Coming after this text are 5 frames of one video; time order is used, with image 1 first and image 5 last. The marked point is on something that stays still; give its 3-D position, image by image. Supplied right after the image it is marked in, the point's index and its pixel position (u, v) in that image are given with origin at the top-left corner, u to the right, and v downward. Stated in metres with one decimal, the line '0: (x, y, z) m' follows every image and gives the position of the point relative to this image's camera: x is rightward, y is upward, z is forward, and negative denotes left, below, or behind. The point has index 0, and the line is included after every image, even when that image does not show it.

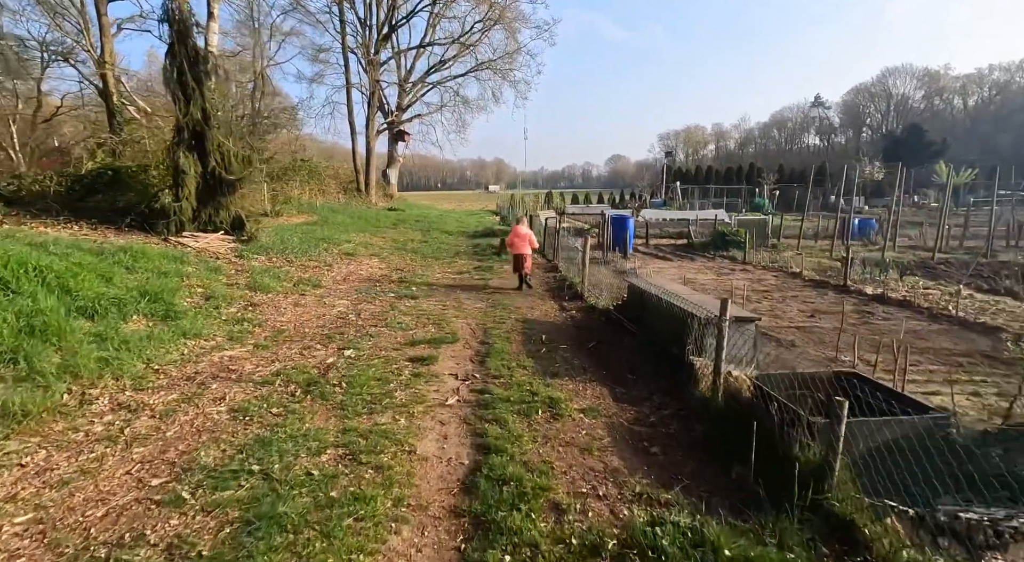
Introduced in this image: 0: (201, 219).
0: (-5.6, +1.1, +10.4) m
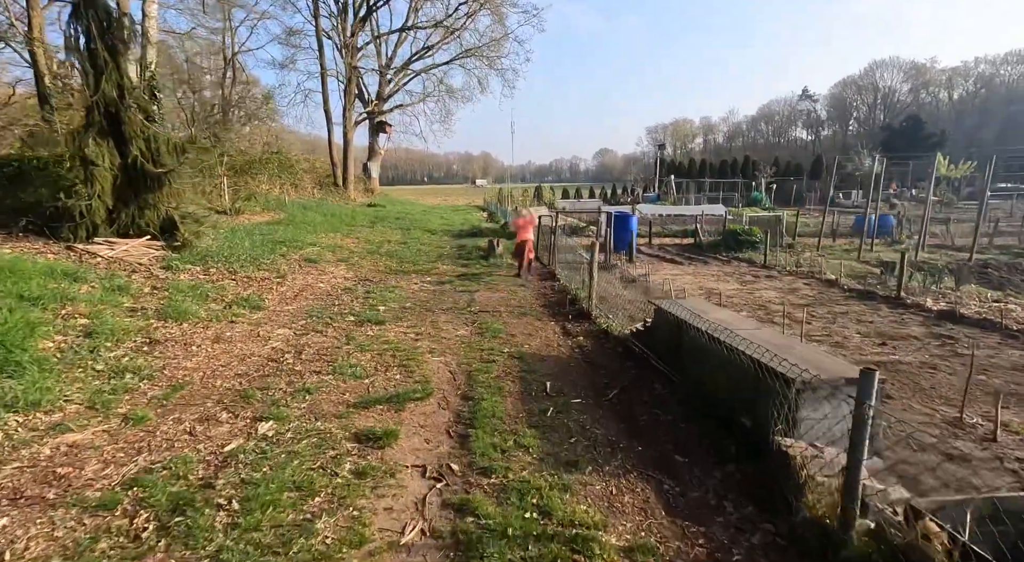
0: (-5.7, +0.9, +8.5) m
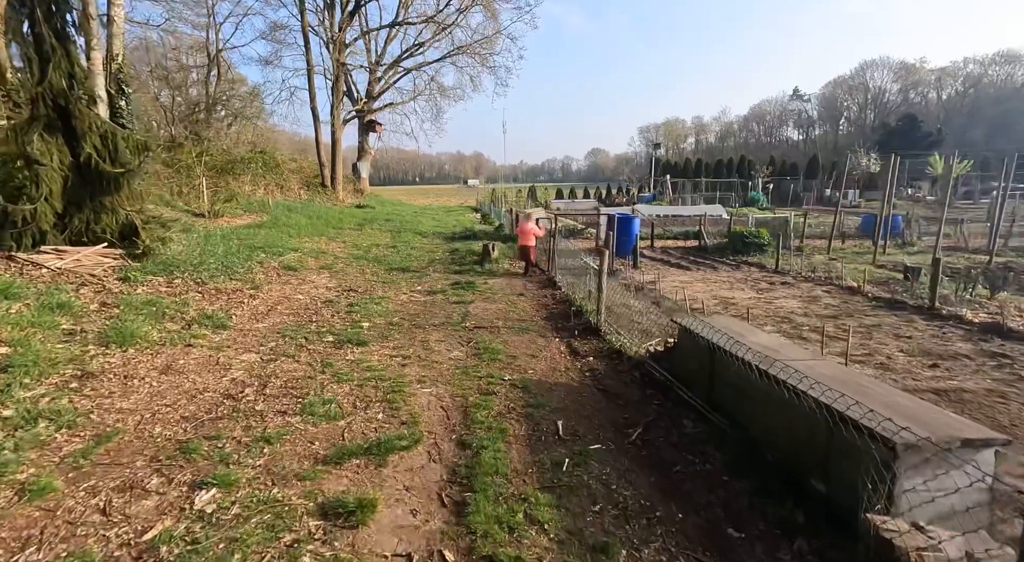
0: (-5.8, +0.7, +7.6) m
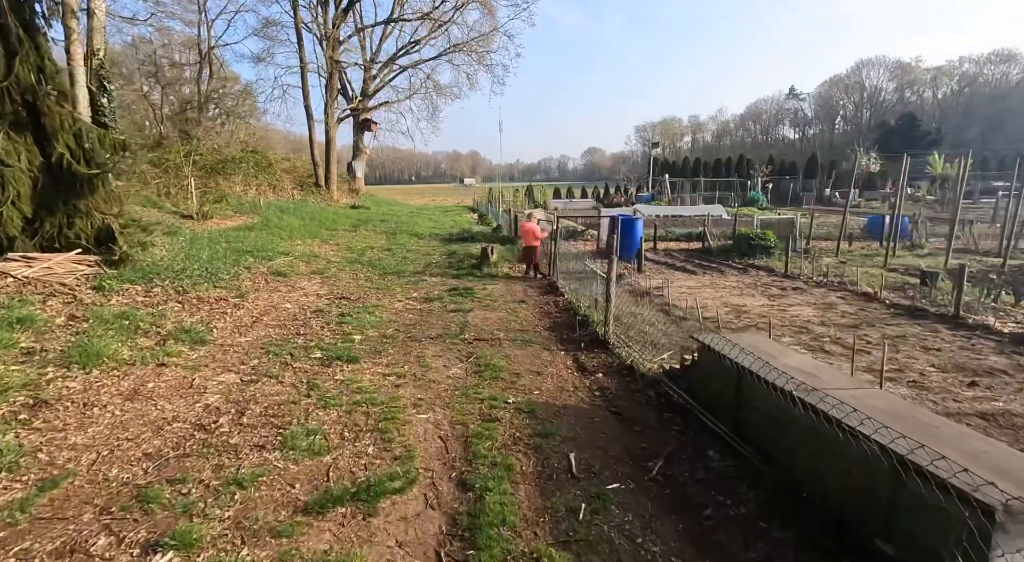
0: (-5.7, +0.6, +7.1) m
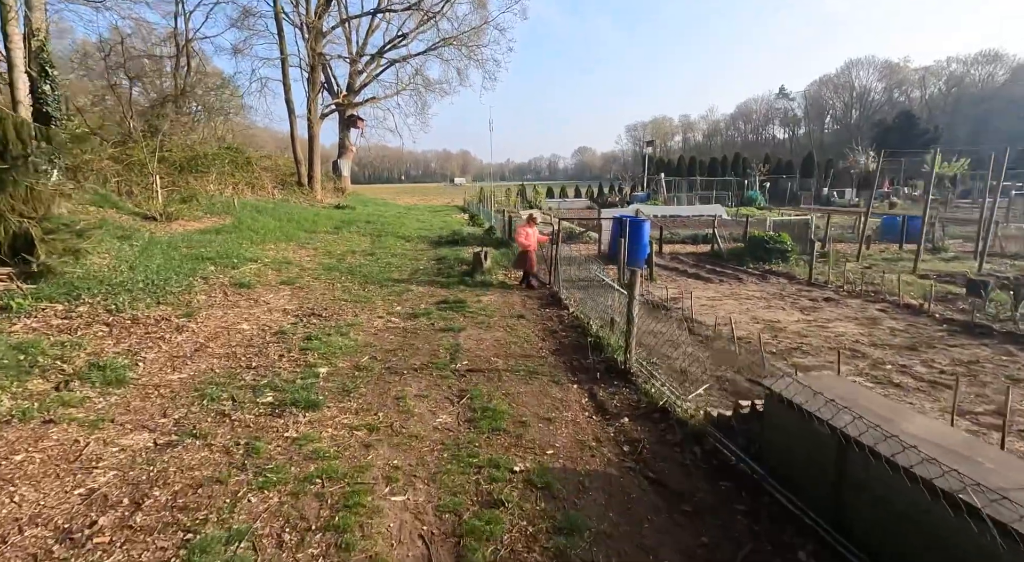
0: (-5.7, +0.4, +5.8) m
